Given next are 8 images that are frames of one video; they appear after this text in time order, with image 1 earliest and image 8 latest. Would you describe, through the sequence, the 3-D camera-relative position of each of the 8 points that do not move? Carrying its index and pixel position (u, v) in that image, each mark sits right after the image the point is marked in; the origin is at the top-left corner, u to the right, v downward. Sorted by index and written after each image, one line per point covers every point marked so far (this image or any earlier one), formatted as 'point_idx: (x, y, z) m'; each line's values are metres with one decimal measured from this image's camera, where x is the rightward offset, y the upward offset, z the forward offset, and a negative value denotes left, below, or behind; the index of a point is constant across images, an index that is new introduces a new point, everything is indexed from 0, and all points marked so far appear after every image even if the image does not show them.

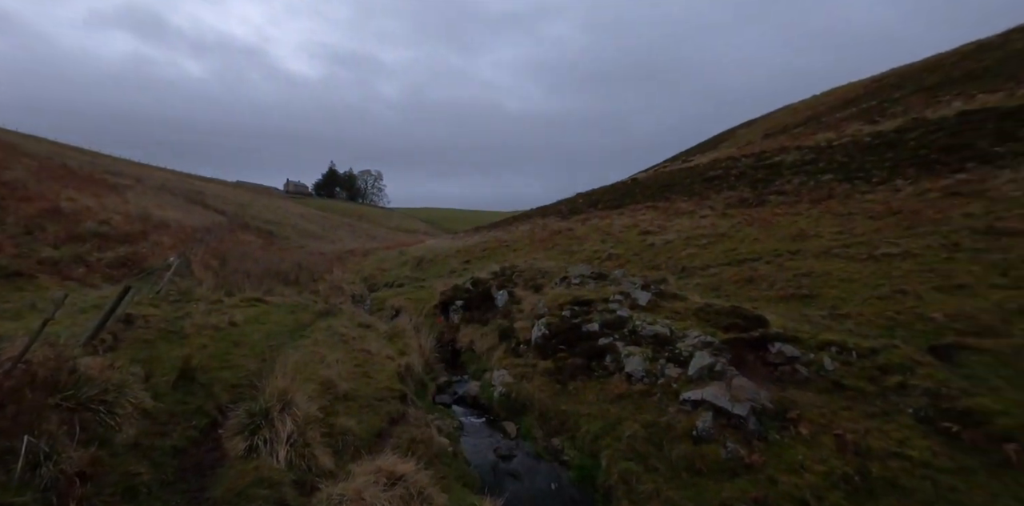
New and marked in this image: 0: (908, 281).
0: (+8.1, -0.6, +12.3) m
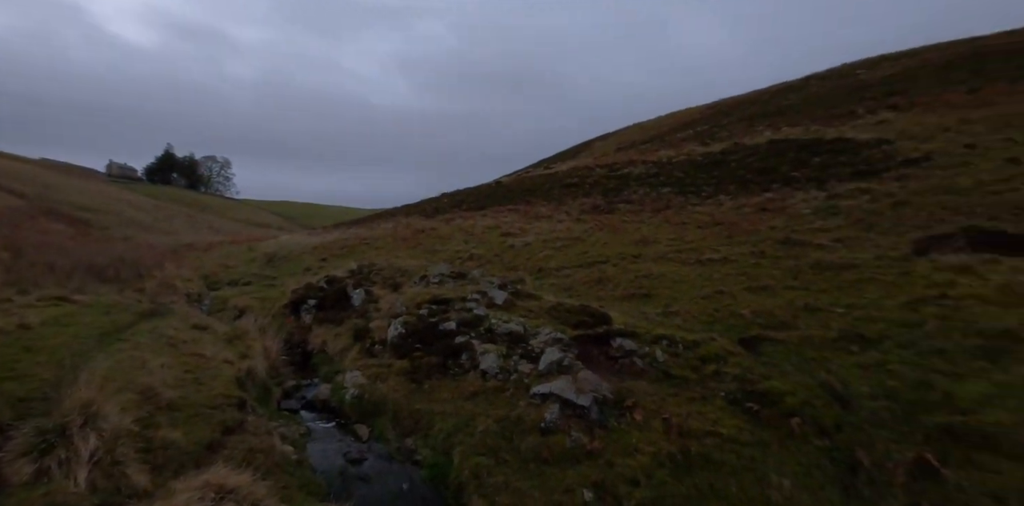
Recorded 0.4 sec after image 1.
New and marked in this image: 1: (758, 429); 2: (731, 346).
0: (+5.1, -0.6, +14.1) m
1: (+3.8, -2.7, +9.0) m
2: (+4.2, -1.7, +11.2) m
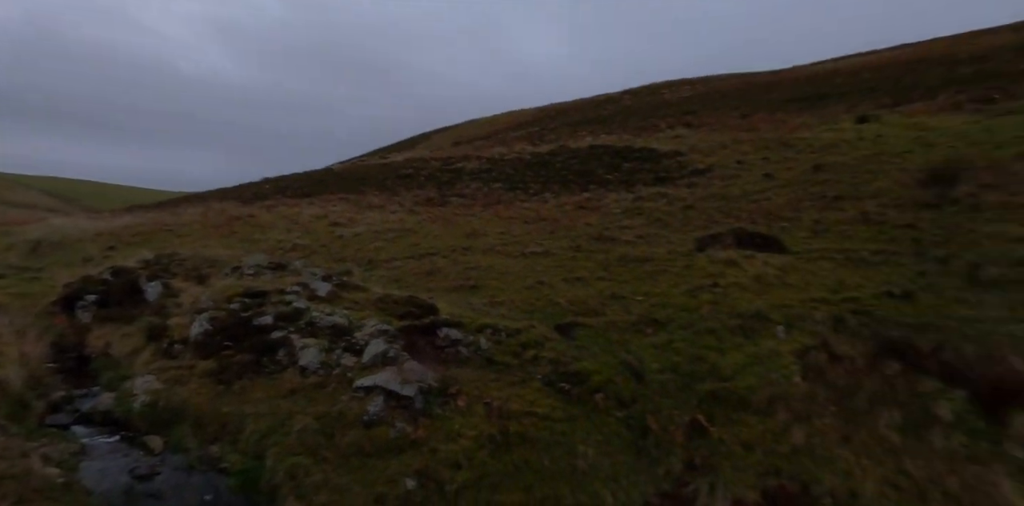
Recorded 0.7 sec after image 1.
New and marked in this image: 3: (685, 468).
0: (+0.9, -0.5, +15.2) m
1: (+1.0, -2.6, +10.0) m
2: (+0.8, -1.6, +12.1) m
3: (+2.6, -3.2, +8.9) m
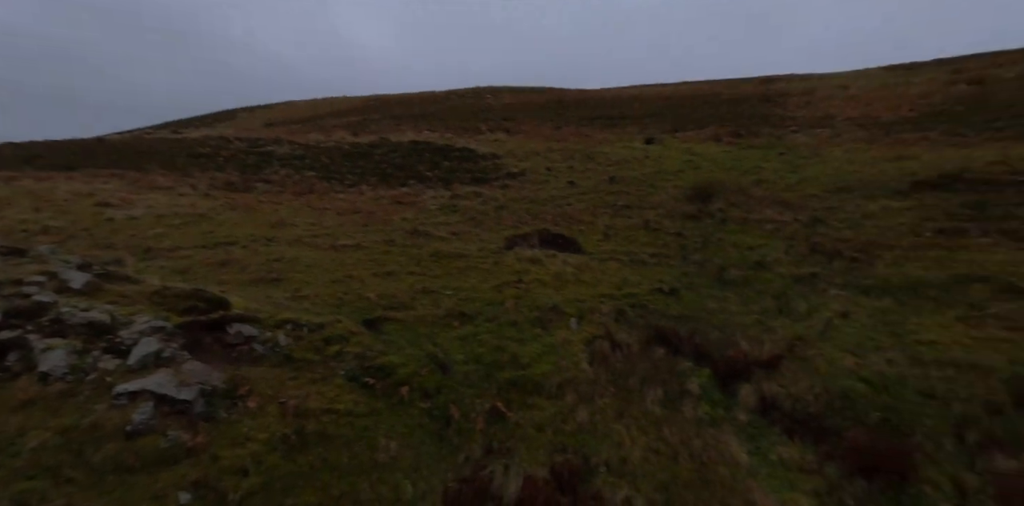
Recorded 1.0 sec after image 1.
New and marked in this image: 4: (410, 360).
0: (-3.9, -0.5, +14.9) m
1: (-2.3, -2.5, +9.9) m
2: (-3.2, -1.5, +11.9) m
3: (-0.5, -3.2, +9.4) m
4: (-1.9, -2.1, +11.0) m
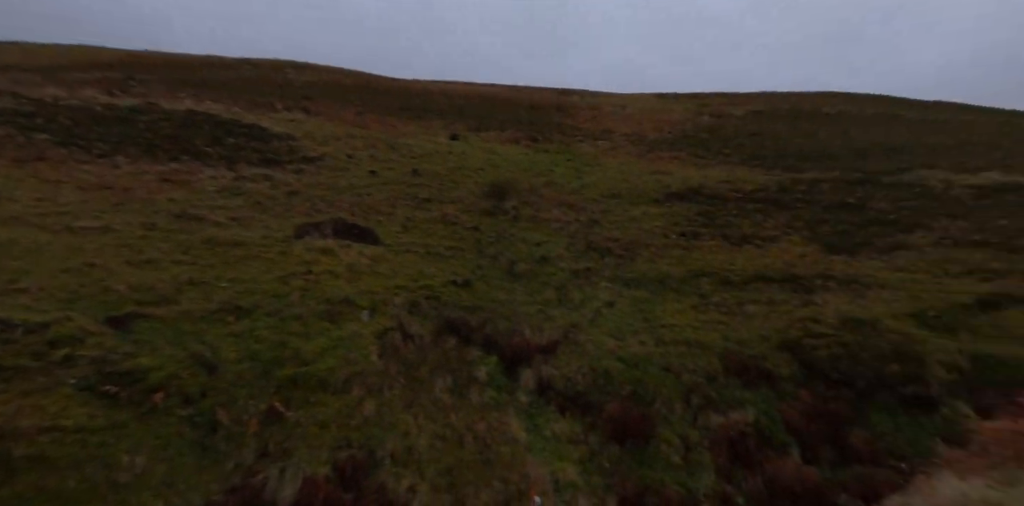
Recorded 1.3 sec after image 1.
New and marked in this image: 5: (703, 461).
0: (-8.8, -0.1, +12.6) m
1: (-5.7, -2.2, +8.5) m
2: (-7.1, -1.2, +10.1) m
3: (-3.7, -3.0, +8.7) m
4: (-5.6, -1.8, +9.7) m
5: (+3.8, -4.1, +11.7) m
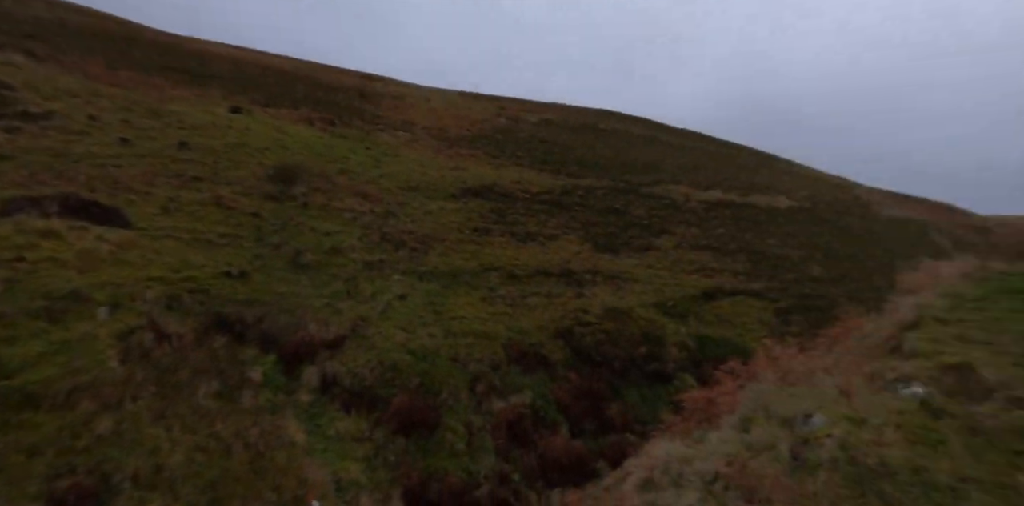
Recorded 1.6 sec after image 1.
0: (-12.6, +0.4, +8.8) m
1: (-8.3, -1.9, +6.0) m
2: (-10.2, -0.8, +7.0) m
3: (-6.6, -2.7, +6.8) m
4: (-8.6, -1.5, +7.1) m
5: (-0.6, -4.0, +12.3) m
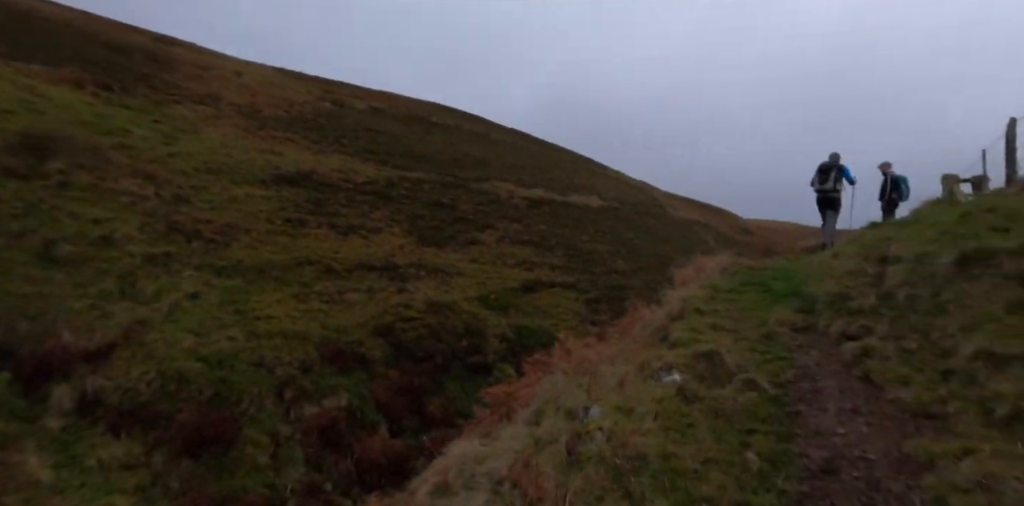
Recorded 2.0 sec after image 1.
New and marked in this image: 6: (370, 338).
0: (-14.8, +0.5, +4.7) m
1: (-9.9, -1.8, +3.2) m
2: (-12.0, -0.7, +3.6) m
3: (-8.5, -2.6, +4.5) m
4: (-10.5, -1.4, +4.2) m
5: (-4.3, -3.9, +11.5) m
6: (-4.1, -2.4, +16.9) m
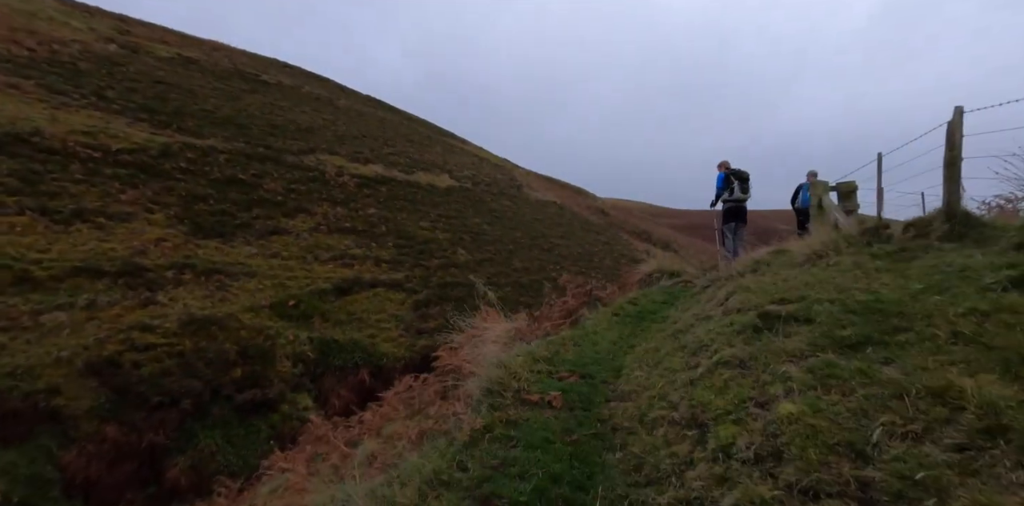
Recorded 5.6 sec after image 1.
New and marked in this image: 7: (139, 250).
0: (-16.5, -0.1, -2.7) m
1: (-11.5, -2.6, -2.9) m
2: (-13.6, -1.5, -3.0) m
3: (-10.4, -3.3, -1.3) m
4: (-12.3, -2.1, -2.1) m
5: (-7.8, -4.3, +6.5) m
6: (-8.8, -2.5, +11.8) m
7: (-10.2, 0.0, +16.1) m
